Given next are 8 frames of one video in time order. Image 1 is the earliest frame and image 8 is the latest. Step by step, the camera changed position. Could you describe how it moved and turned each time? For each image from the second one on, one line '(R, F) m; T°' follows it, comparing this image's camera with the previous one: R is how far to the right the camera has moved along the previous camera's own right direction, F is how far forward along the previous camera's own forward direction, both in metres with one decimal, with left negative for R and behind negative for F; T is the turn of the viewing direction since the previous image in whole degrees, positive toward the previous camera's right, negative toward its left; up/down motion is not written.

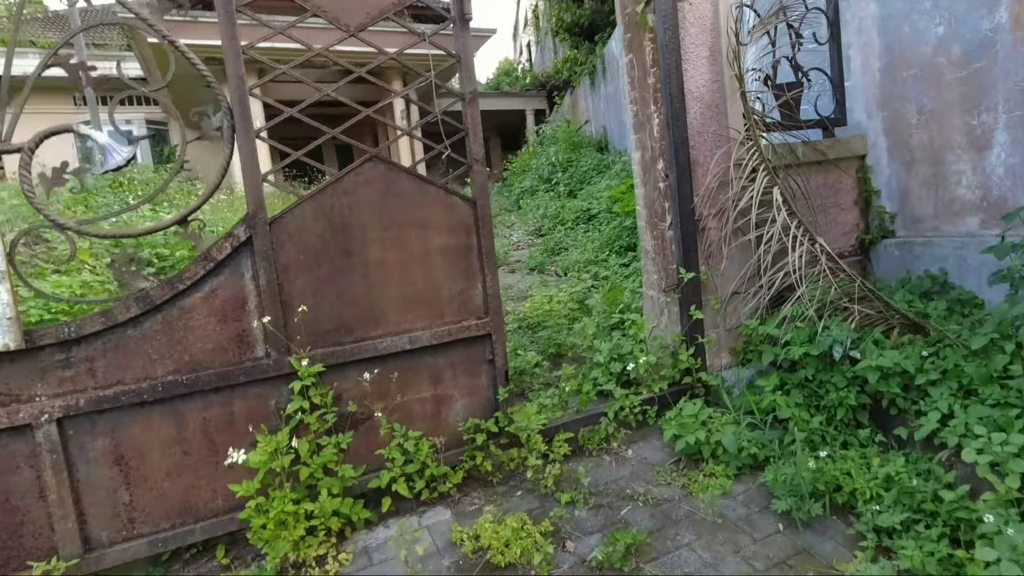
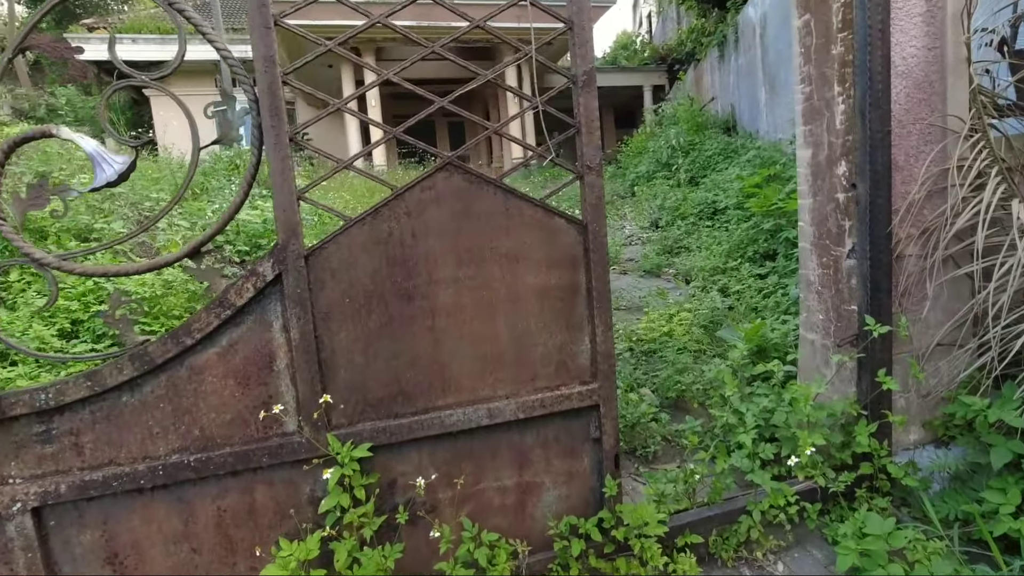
(0.0, +0.6) m; -10°
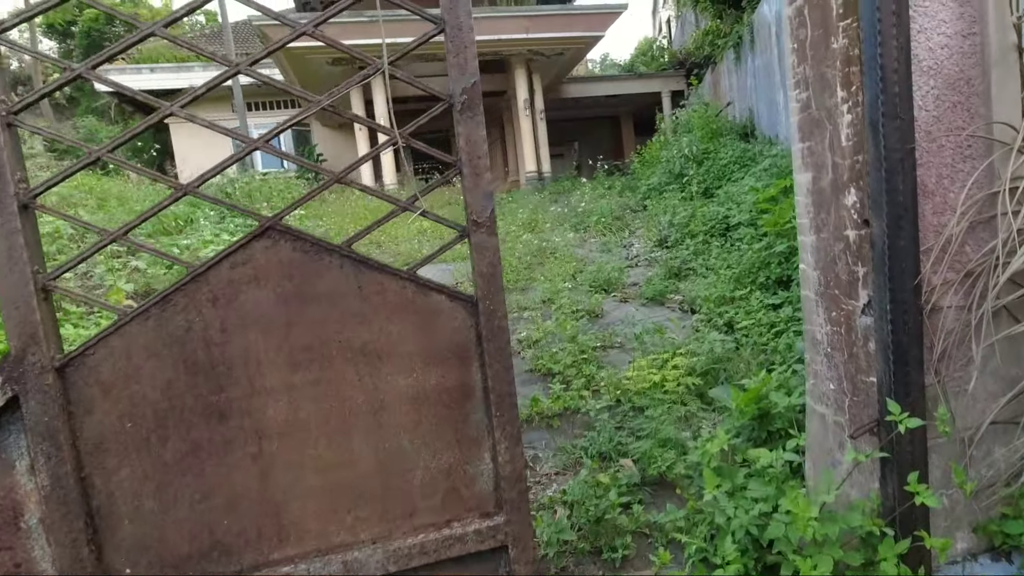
(+0.3, +0.4) m; -3°
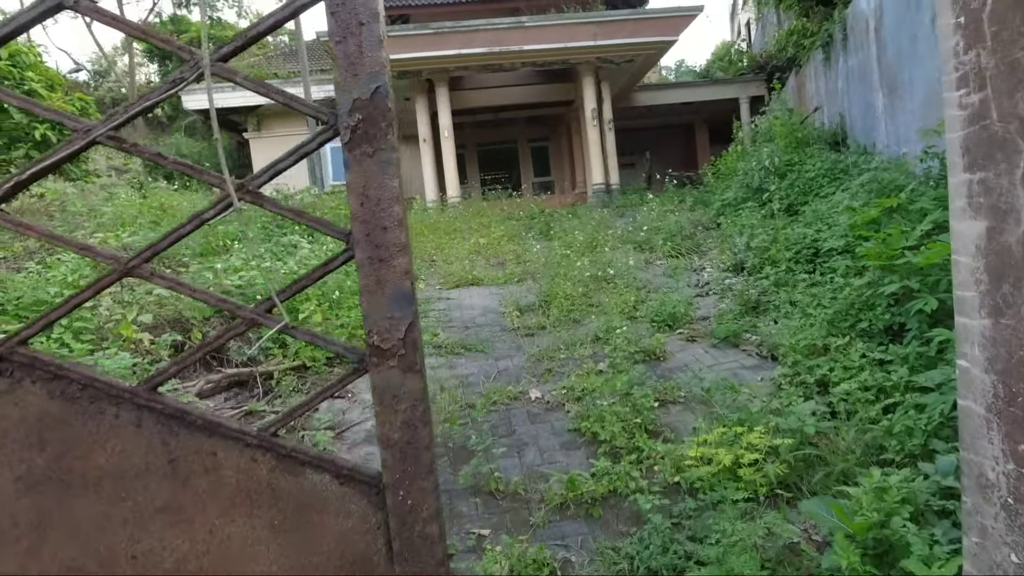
(+0.1, +0.5) m; -7°
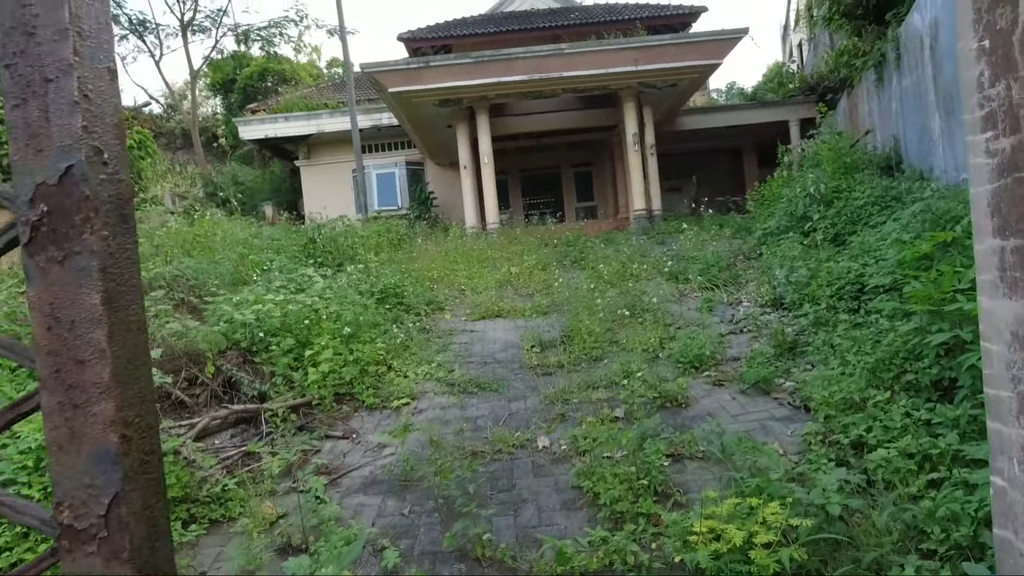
(+0.2, +0.2) m; -5°
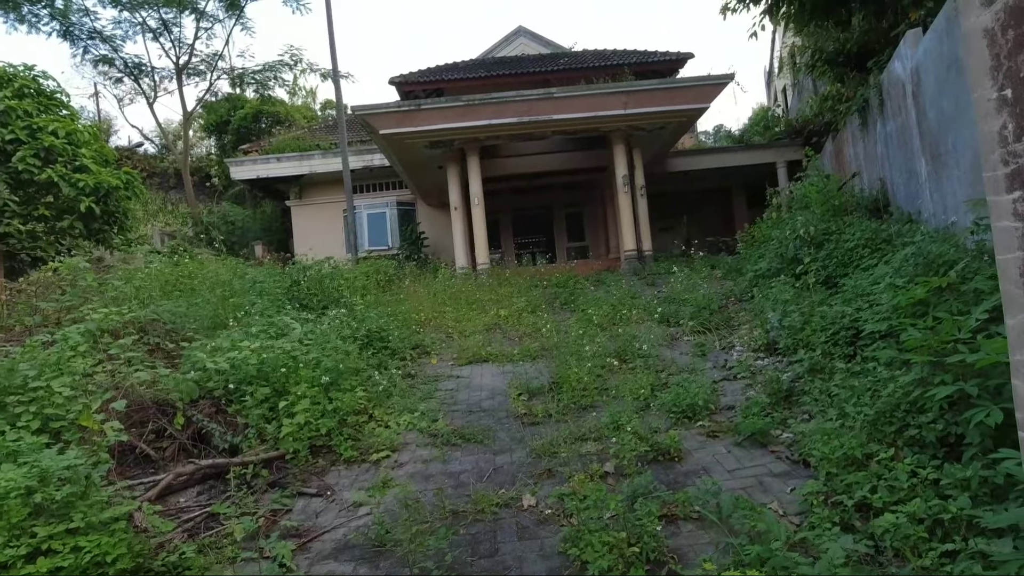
(0.0, +0.1) m; +1°
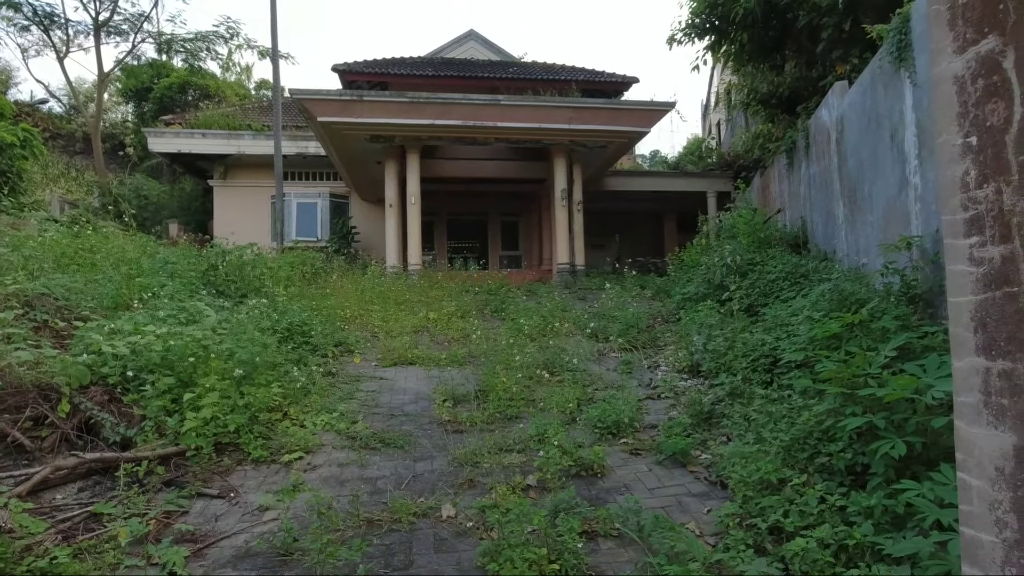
(0.0, +0.1) m; +7°
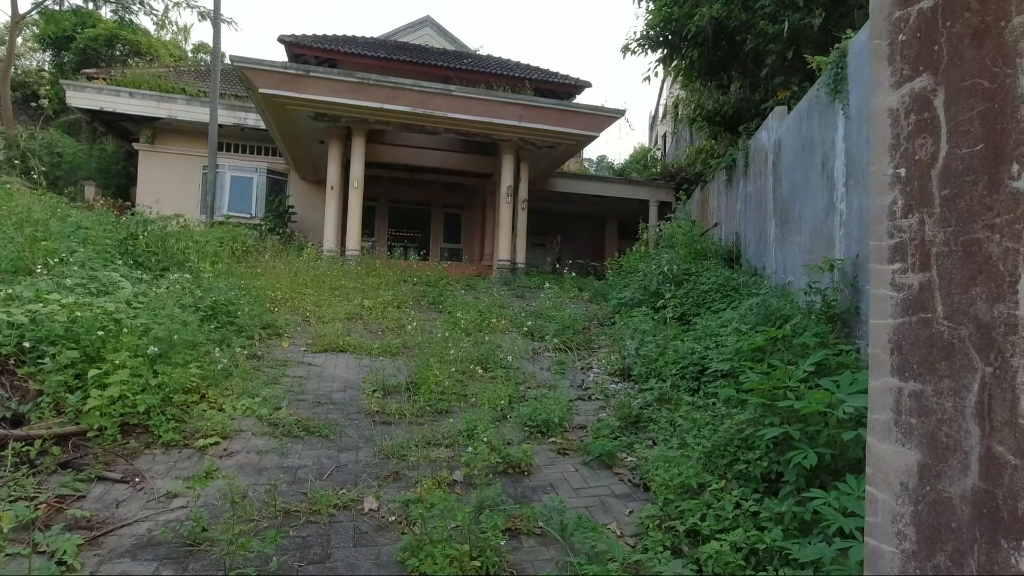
(0.0, 0.0) m; +6°
